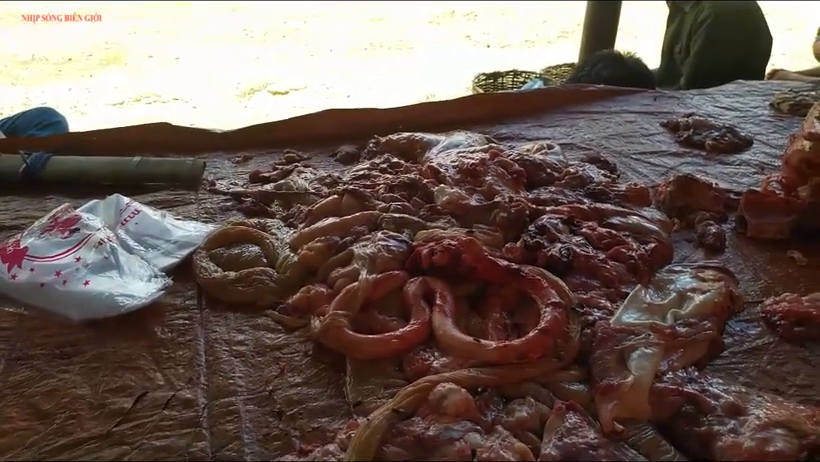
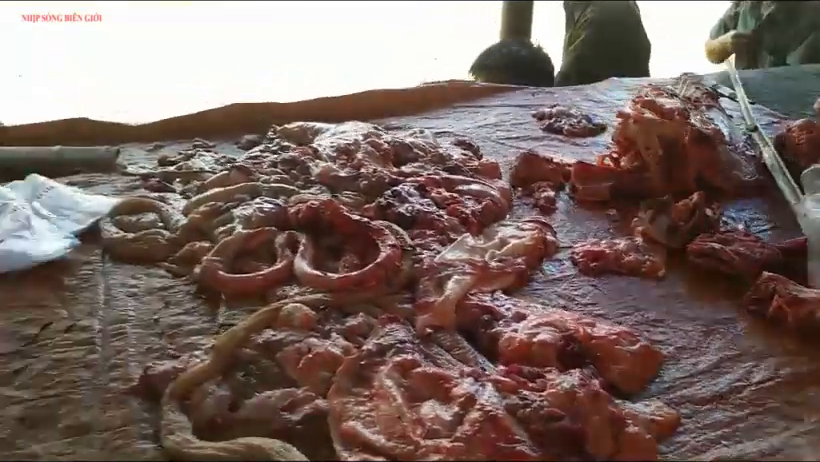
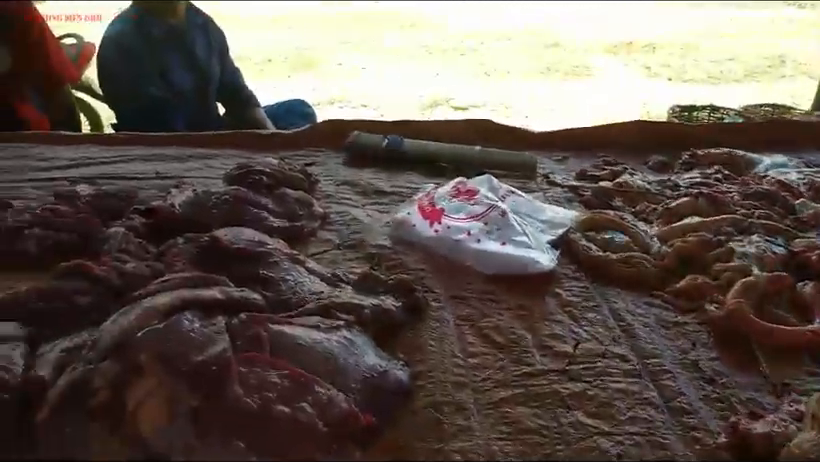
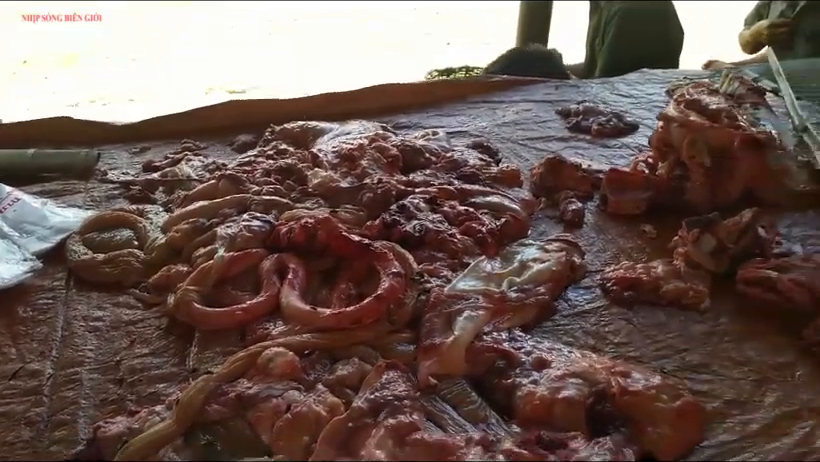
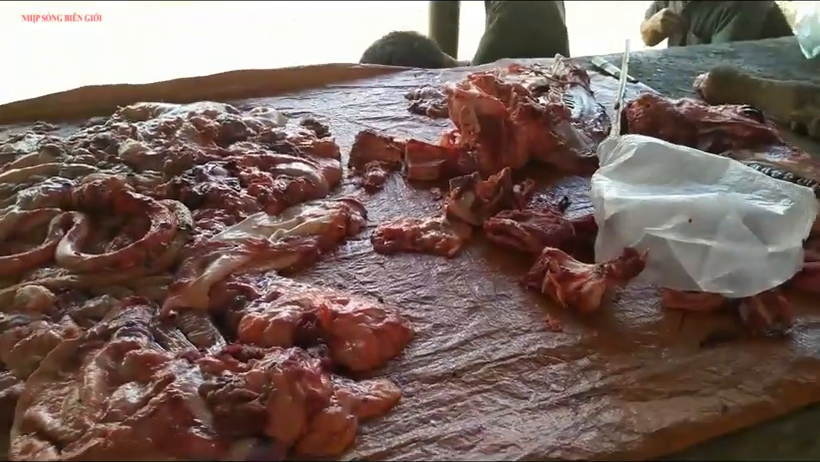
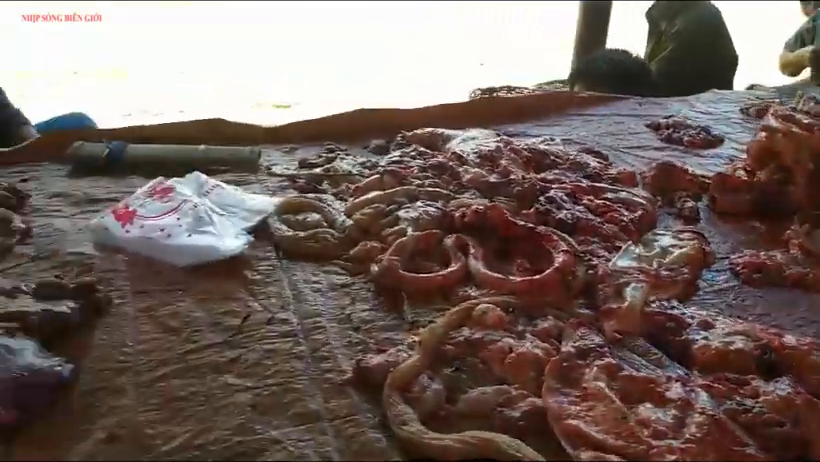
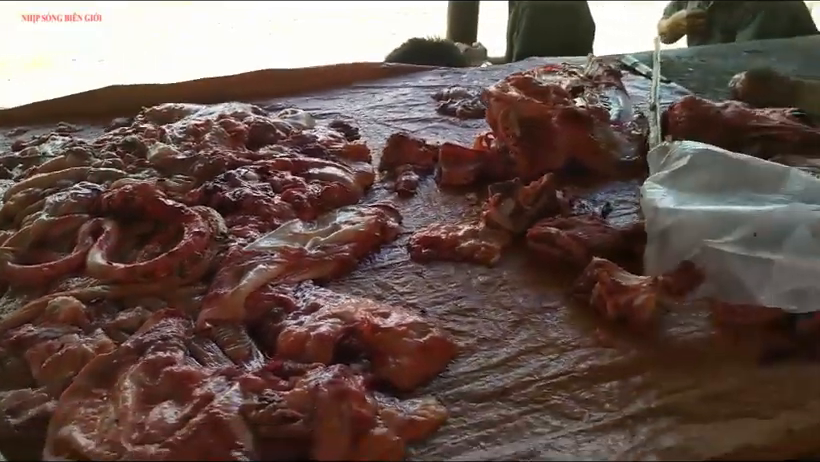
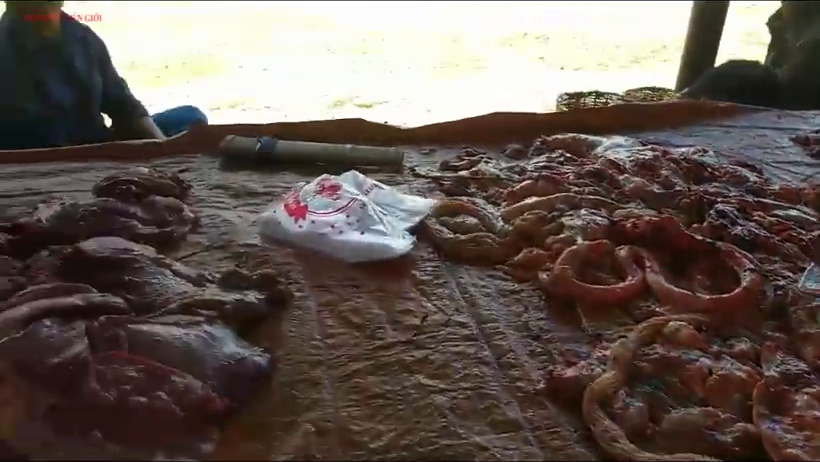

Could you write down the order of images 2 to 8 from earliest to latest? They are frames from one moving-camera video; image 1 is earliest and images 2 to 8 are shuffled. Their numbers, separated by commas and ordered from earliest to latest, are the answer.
4, 7, 5, 2, 6, 8, 3
